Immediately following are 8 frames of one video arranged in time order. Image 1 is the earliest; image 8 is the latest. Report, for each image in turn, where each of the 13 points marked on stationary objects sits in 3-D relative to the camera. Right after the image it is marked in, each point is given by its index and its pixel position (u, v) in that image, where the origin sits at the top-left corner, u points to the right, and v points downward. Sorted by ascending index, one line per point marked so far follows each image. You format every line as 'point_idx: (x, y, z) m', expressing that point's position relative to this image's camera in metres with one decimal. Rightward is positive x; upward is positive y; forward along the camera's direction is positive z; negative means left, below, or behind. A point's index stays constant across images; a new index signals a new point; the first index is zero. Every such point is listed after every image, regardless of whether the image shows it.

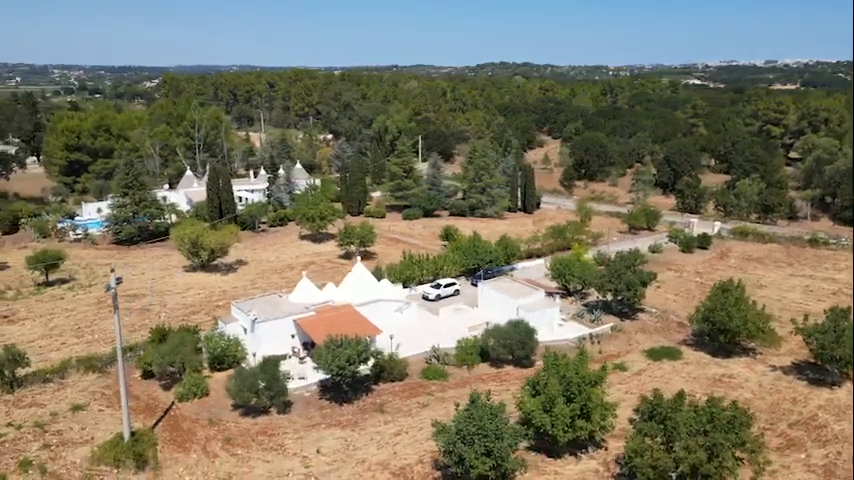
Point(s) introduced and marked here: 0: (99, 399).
0: (-8.3, -3.9, +15.7) m
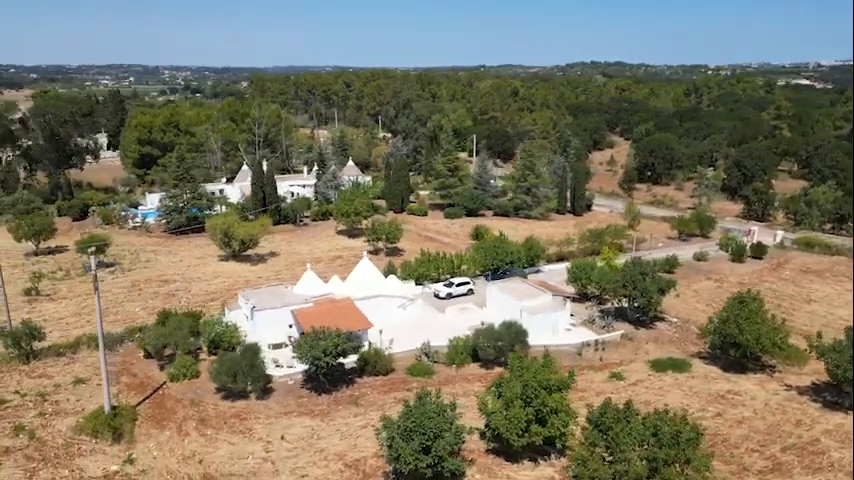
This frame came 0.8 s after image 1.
0: (-8.8, -3.6, +16.8) m
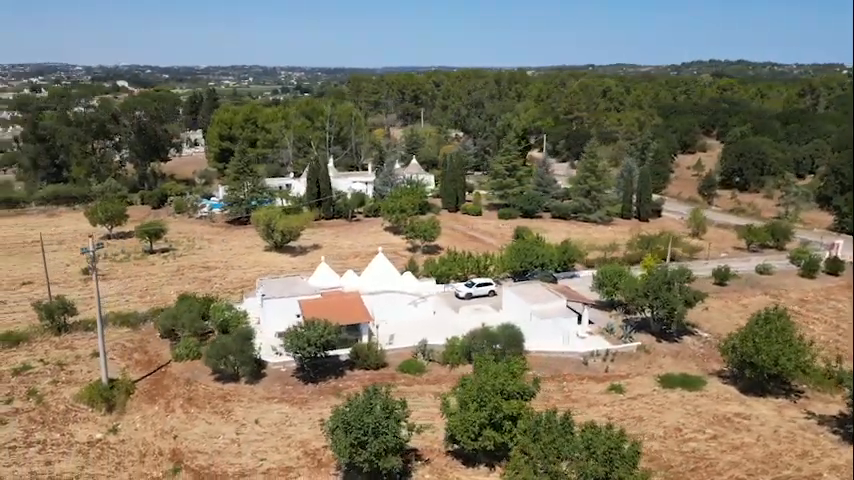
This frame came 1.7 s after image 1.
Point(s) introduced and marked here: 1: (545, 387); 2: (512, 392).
0: (-9.0, -3.1, +18.2) m
1: (+3.2, -4.0, +16.9) m
2: (+1.6, -3.0, +12.6) m
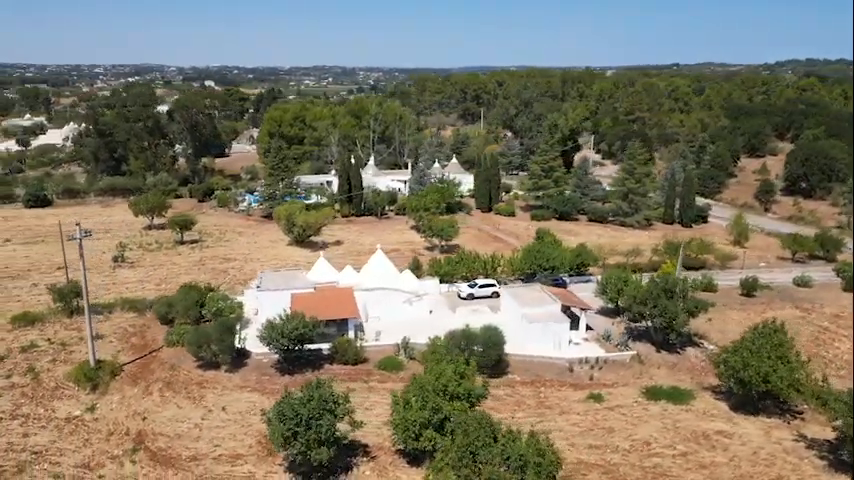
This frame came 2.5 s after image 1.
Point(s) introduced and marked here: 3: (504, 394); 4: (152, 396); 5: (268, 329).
0: (-9.5, -2.8, +19.2) m
1: (+2.5, -4.0, +16.5) m
2: (+0.5, -3.0, +12.4) m
3: (+2.0, -4.0, +16.3) m
4: (-6.9, -3.9, +15.6) m
5: (-4.3, -2.4, +16.8) m
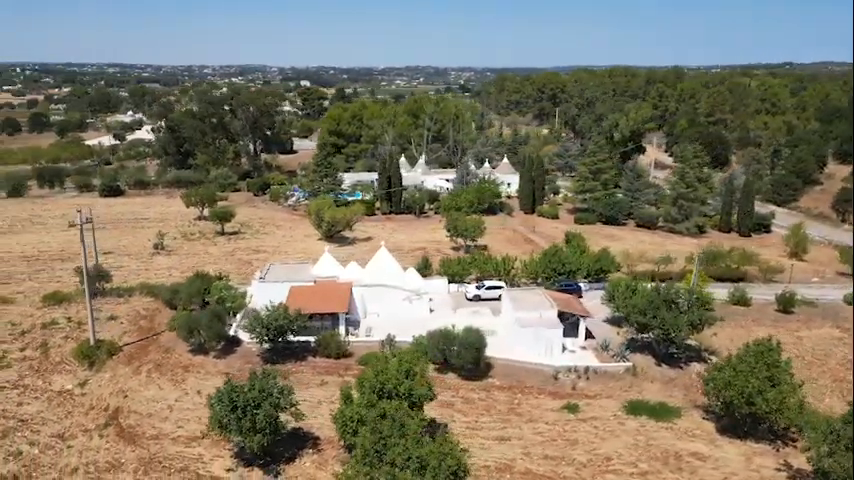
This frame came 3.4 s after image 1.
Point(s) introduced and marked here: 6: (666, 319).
0: (-9.7, -2.4, +20.4) m
1: (+1.8, -4.1, +16.2) m
2: (-0.7, -3.0, +12.4) m
3: (+1.3, -4.1, +16.0) m
4: (-7.6, -3.6, +16.6) m
5: (-4.8, -2.2, +17.4) m
6: (+6.8, -2.2, +17.7) m
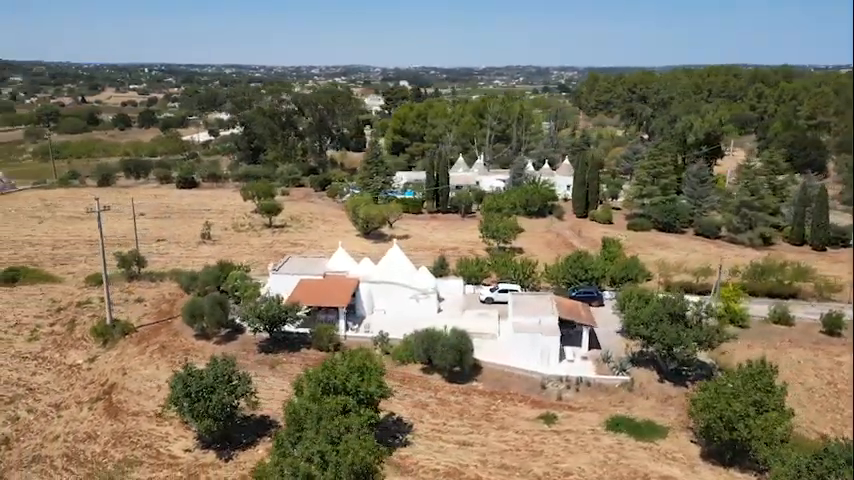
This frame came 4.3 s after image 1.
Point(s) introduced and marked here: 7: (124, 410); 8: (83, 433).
0: (-9.5, -2.0, +21.7) m
1: (+1.2, -4.1, +15.9) m
2: (-1.8, -2.9, +12.5) m
3: (+0.7, -4.1, +15.8) m
4: (-8.0, -3.3, +17.6) m
5: (-5.1, -2.0, +18.0) m
6: (+6.5, -2.4, +16.6) m
7: (-7.2, -4.0, +14.8) m
8: (-7.7, -4.3, +13.9) m
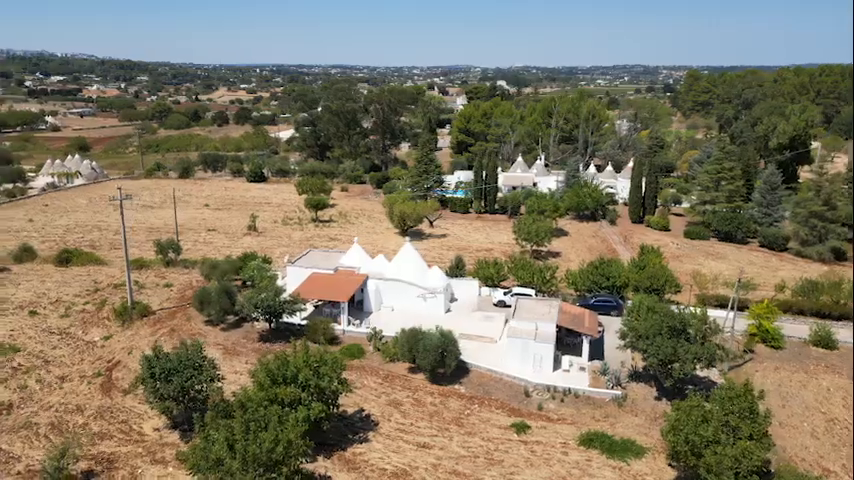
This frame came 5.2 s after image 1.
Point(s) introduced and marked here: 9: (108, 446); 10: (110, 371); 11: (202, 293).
0: (-9.0, -1.6, +23.0) m
1: (+0.6, -4.1, +15.6) m
2: (-2.8, -2.8, +12.6) m
3: (0.0, -4.0, +15.6) m
4: (-8.2, -2.9, +18.7) m
5: (-5.2, -1.7, +18.6) m
6: (+6.0, -2.7, +15.5) m
7: (-7.9, -3.7, +15.8) m
8: (-8.5, -4.0, +15.0) m
9: (-6.7, -4.3, +13.1) m
10: (-8.5, -3.5, +16.7) m
11: (-7.0, -1.7, +19.5) m
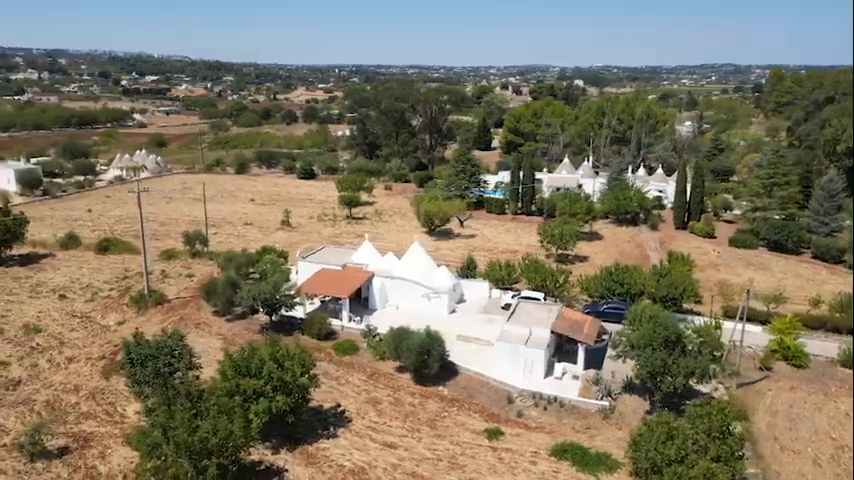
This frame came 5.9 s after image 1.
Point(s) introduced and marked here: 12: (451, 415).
0: (-8.5, -1.3, +23.8) m
1: (+0.1, -4.1, +15.4) m
2: (-3.6, -2.7, +12.9) m
3: (-0.5, -4.0, +15.5) m
4: (-8.3, -2.7, +19.5) m
5: (-5.3, -1.6, +19.1) m
6: (+5.5, -2.8, +14.8) m
7: (-8.3, -3.5, +16.6) m
8: (-9.0, -3.7, +15.9) m
9: (-7.5, -4.1, +13.8) m
10: (-8.8, -3.2, +17.6) m
11: (-6.9, -1.4, +20.2) m
12: (+0.6, -4.2, +15.0) m
